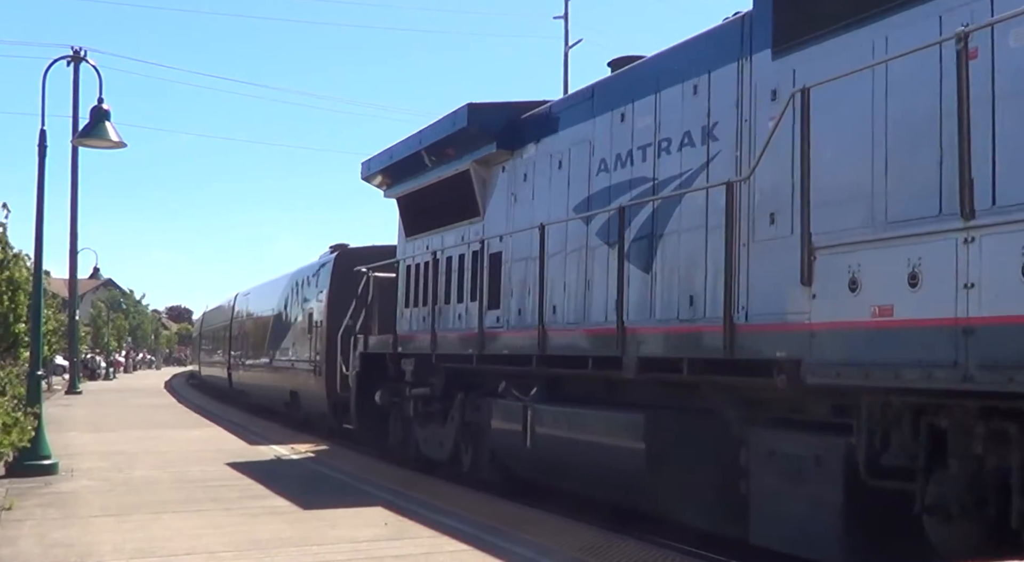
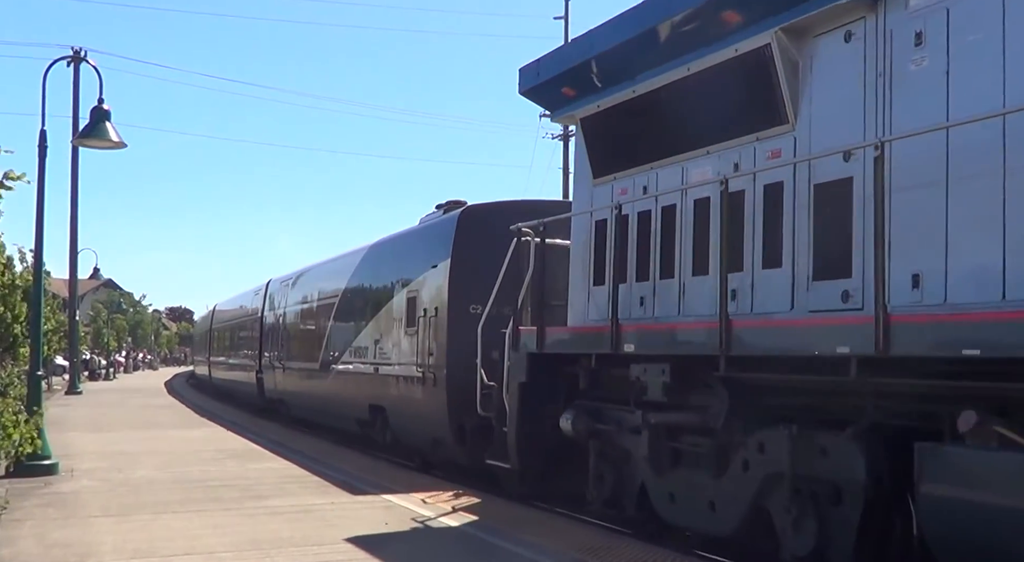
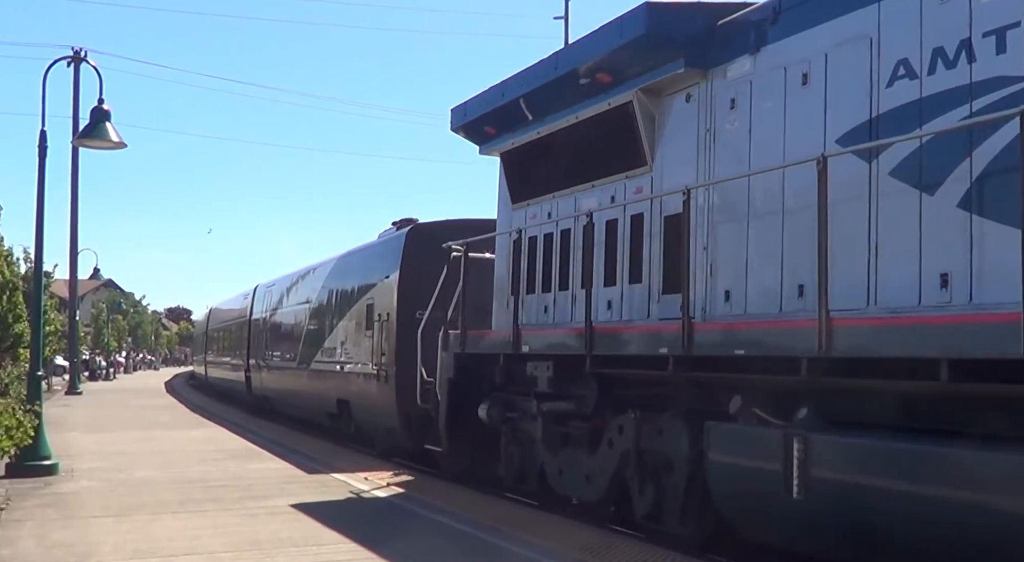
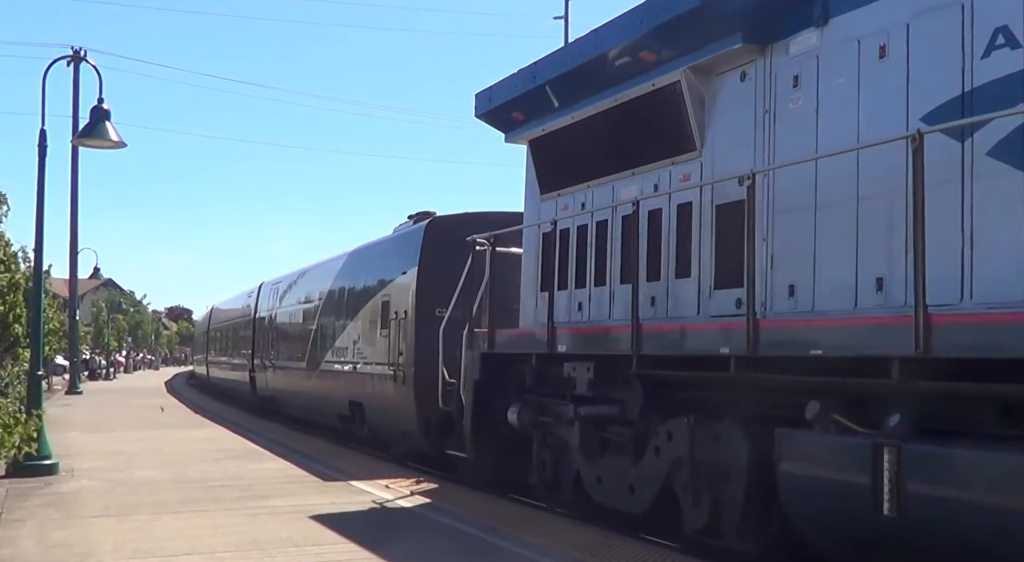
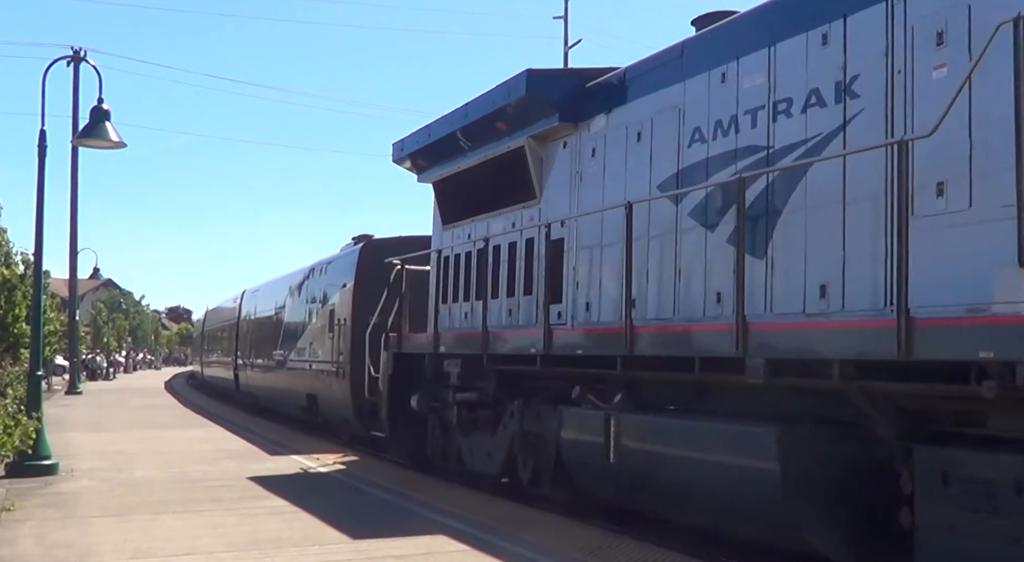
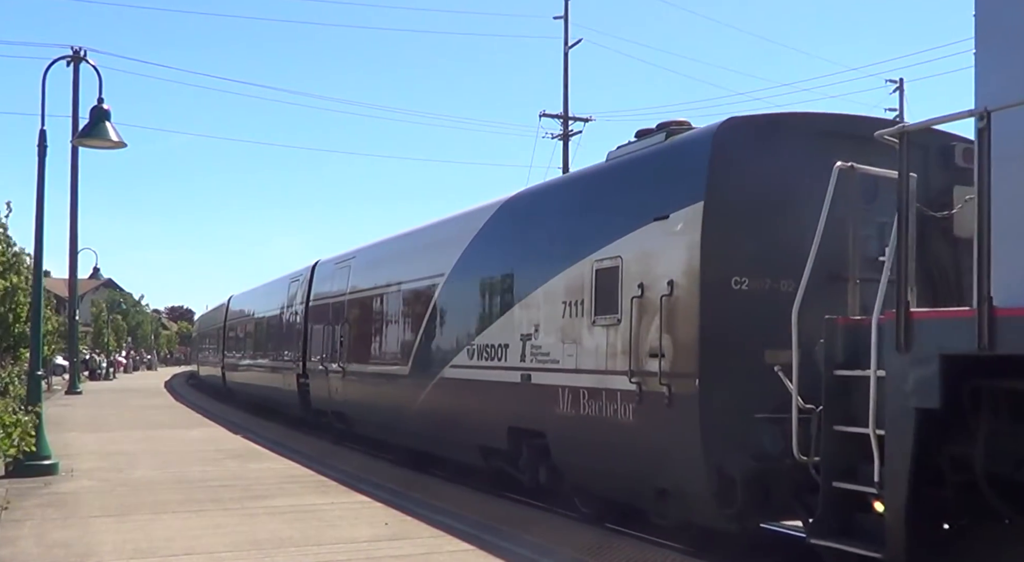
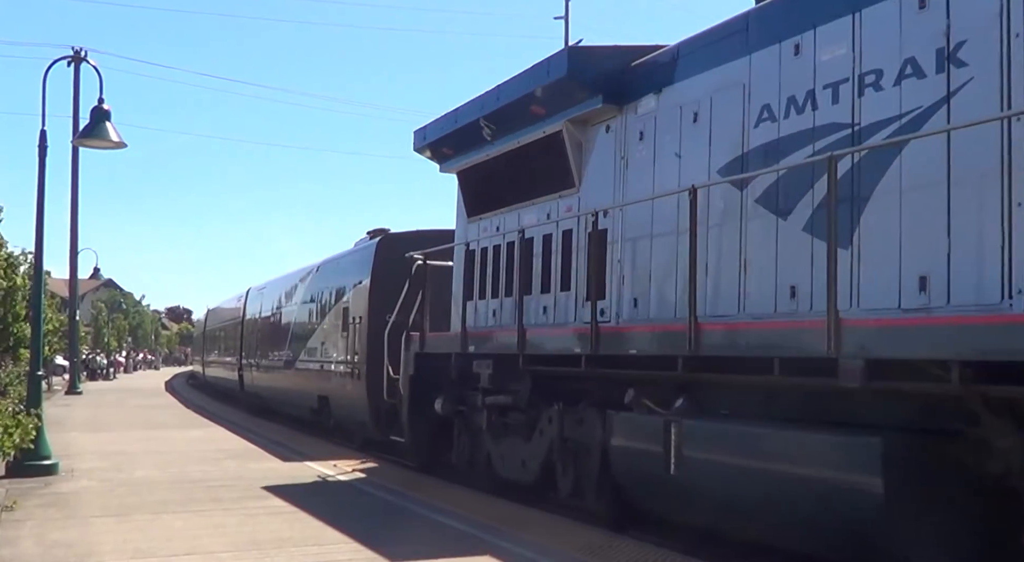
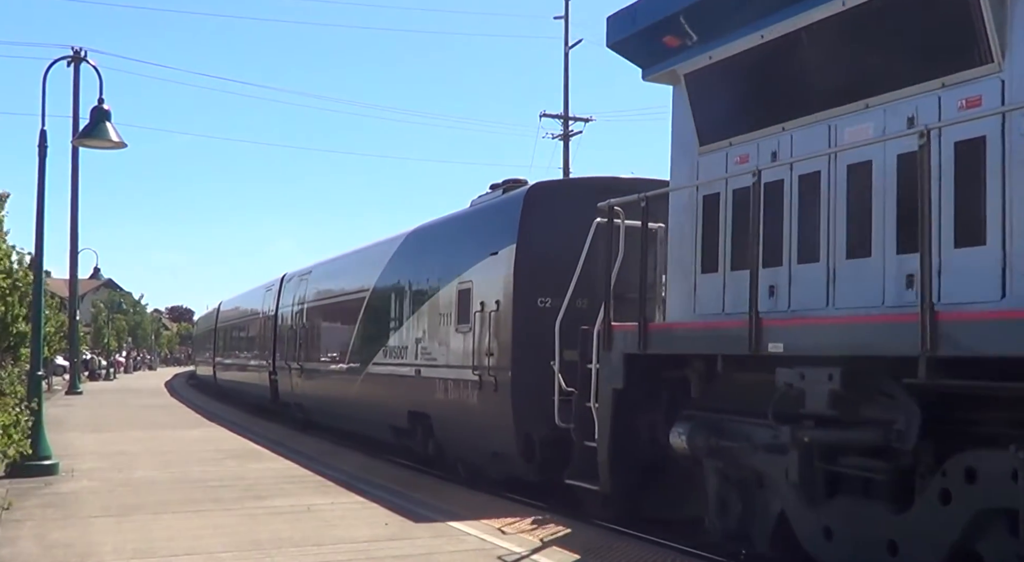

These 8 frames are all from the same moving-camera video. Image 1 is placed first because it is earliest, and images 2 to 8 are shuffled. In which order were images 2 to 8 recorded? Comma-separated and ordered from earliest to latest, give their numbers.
5, 7, 3, 4, 2, 8, 6
